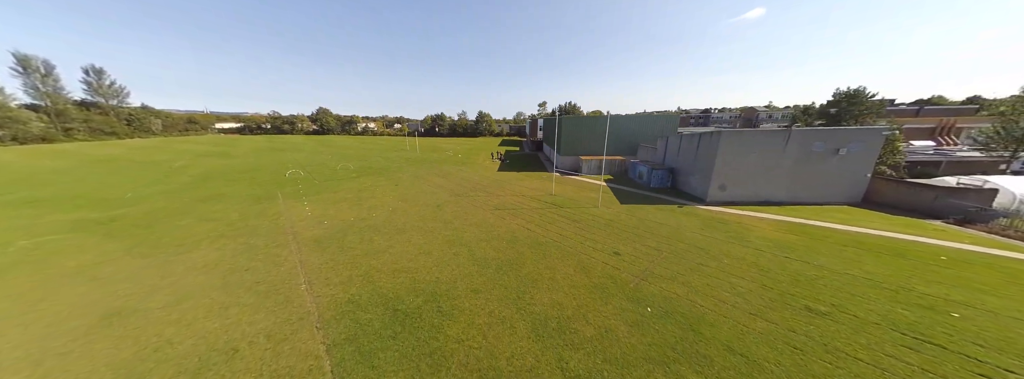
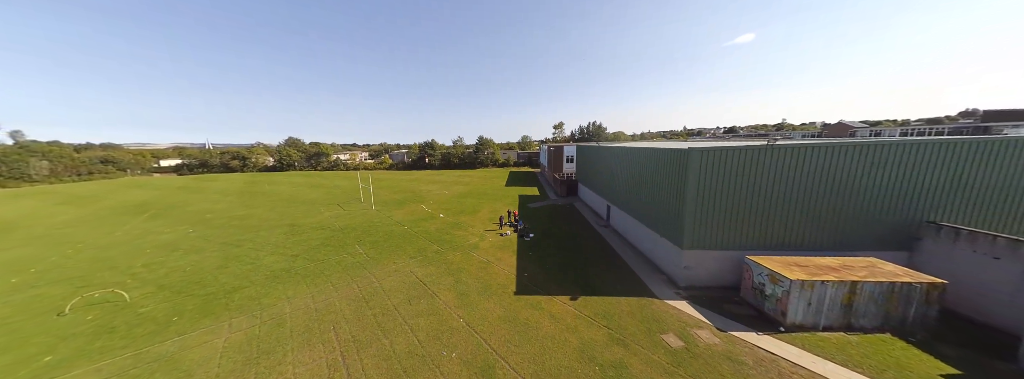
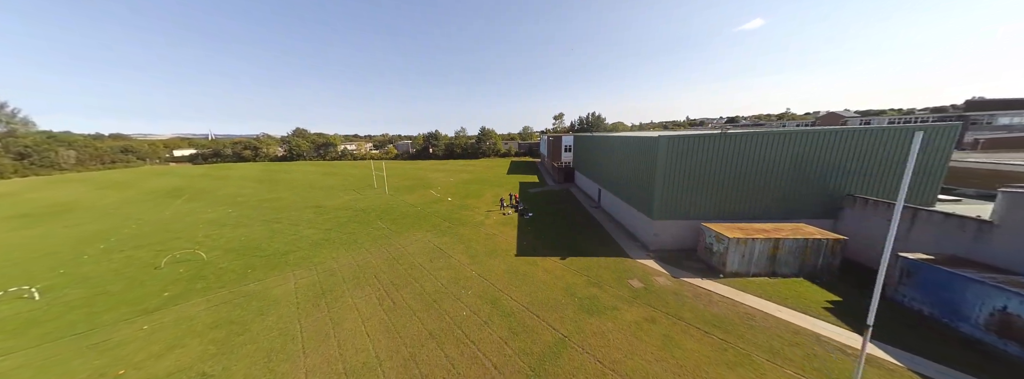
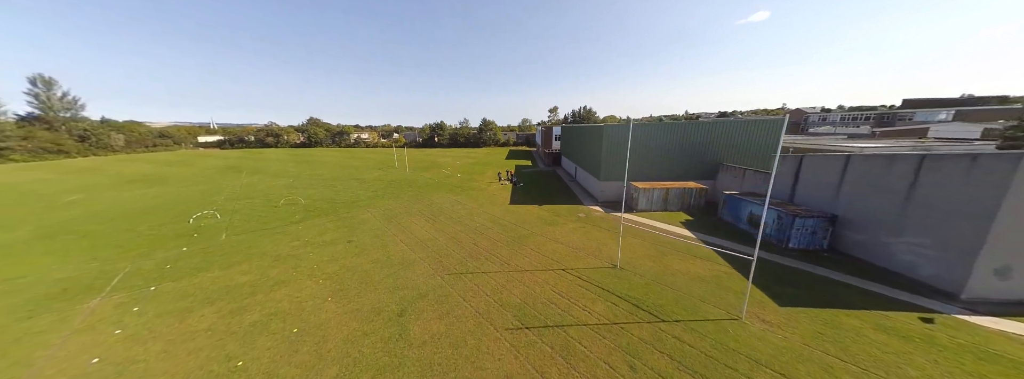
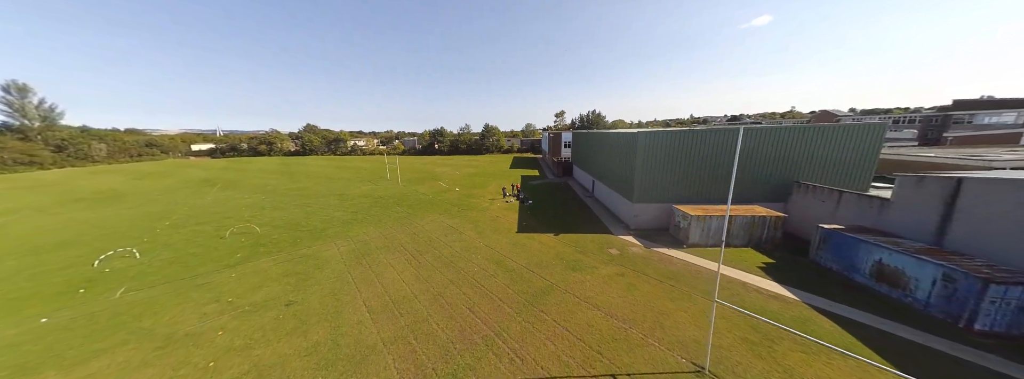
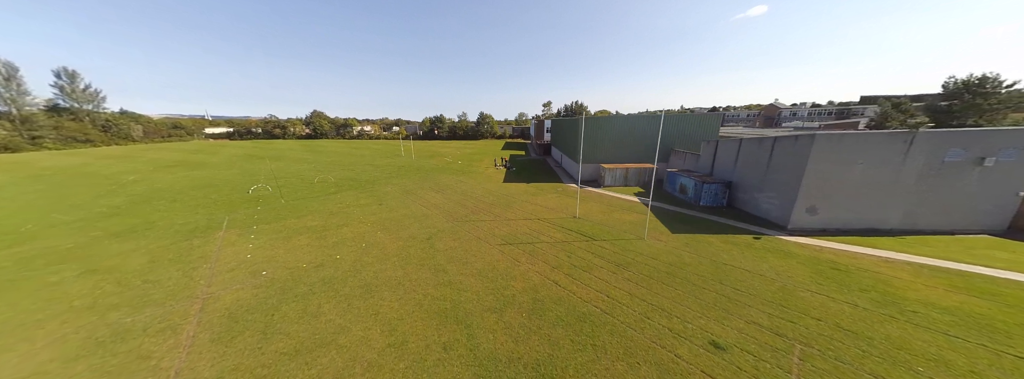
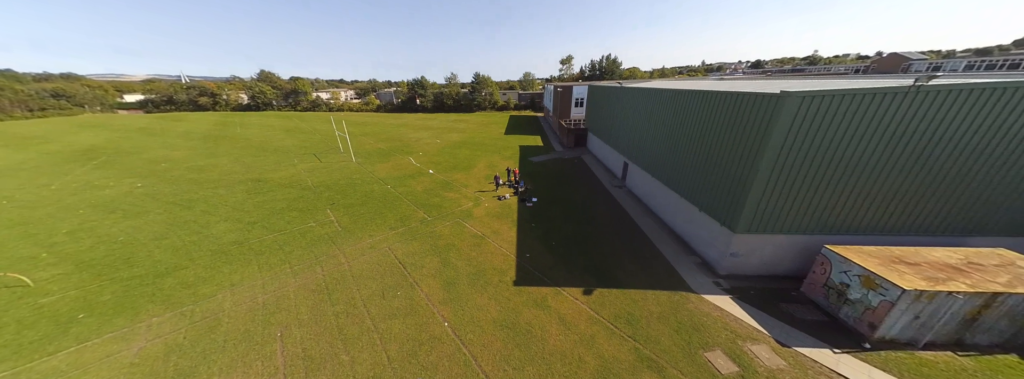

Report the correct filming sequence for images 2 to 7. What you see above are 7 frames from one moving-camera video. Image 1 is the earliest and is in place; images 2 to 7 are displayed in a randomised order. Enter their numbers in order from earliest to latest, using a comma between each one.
6, 4, 5, 3, 2, 7
